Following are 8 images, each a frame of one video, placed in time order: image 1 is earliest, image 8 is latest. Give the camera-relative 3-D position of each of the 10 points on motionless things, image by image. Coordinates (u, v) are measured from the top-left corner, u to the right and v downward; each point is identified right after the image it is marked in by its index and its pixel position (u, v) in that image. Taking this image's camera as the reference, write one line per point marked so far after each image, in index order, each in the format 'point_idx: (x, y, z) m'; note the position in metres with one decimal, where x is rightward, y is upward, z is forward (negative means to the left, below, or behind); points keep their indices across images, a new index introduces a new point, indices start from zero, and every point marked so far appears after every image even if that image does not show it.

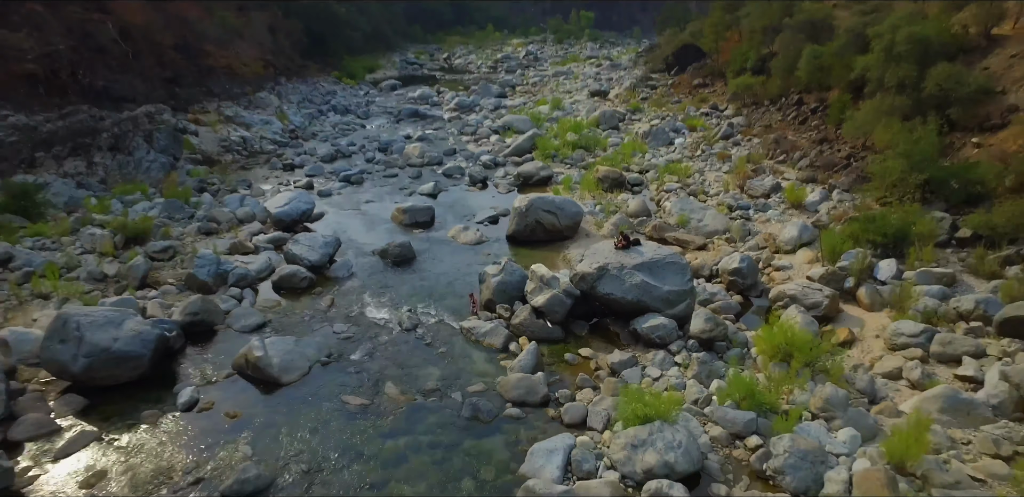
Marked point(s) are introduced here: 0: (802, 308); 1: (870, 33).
0: (+2.6, -0.5, +6.3) m
1: (+5.7, +3.5, +11.3) m
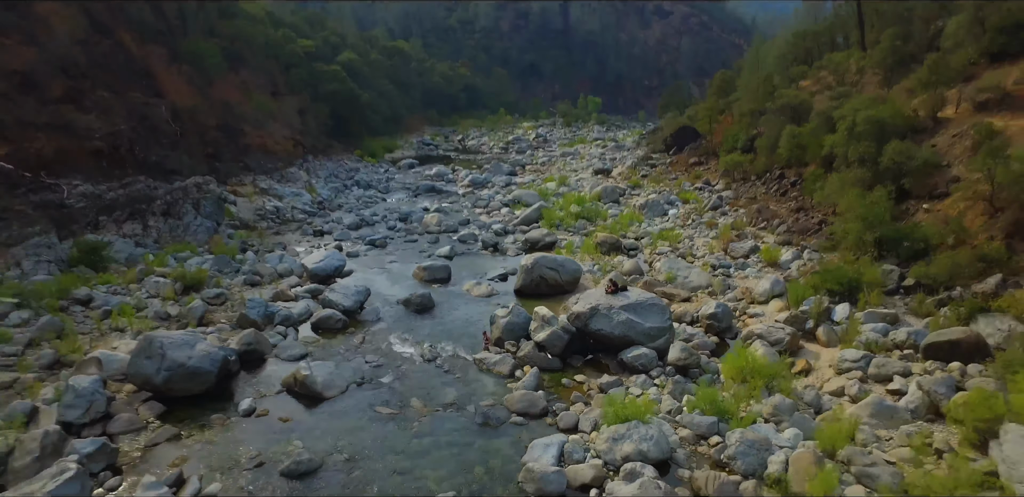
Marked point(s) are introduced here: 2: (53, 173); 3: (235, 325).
0: (+2.7, -1.0, +7.4) m
1: (+5.9, +2.4, +12.8) m
2: (-8.9, +1.5, +13.7) m
3: (-3.3, -0.8, +8.5) m
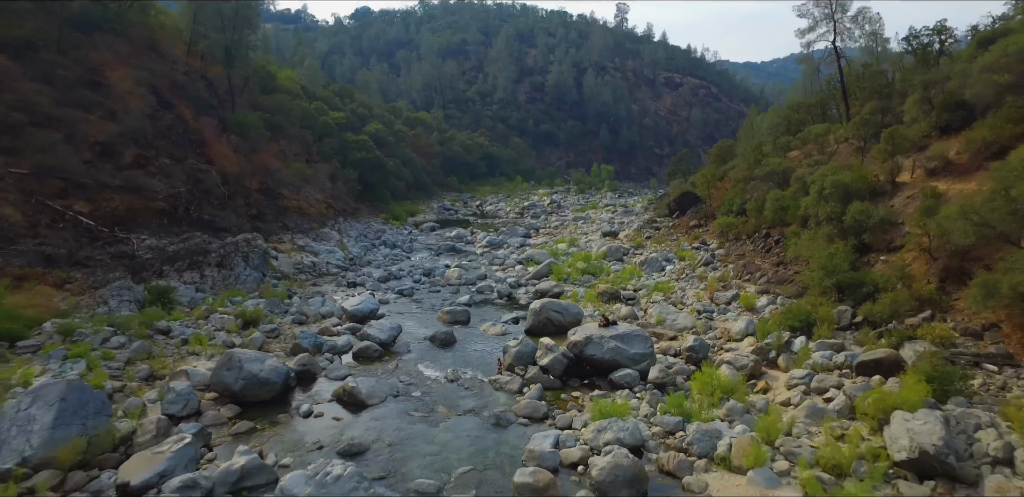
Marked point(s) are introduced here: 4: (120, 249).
0: (+2.8, -1.5, +9.0) m
1: (+6.2, +1.4, +14.6) m
2: (-8.6, +0.4, +15.7) m
3: (-3.1, -1.4, +10.2) m
4: (-8.0, 0.0, +14.2) m
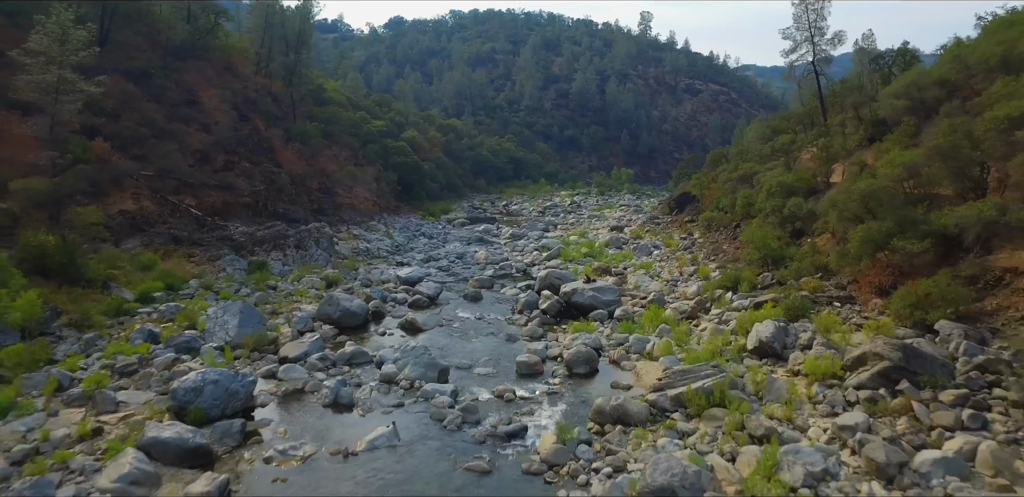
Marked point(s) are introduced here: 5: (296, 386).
0: (+3.0, -1.1, +12.8) m
1: (+6.6, +1.7, +18.3) m
2: (-8.2, +0.9, +20.0) m
3: (-2.9, -0.9, +14.3) m
4: (-7.6, +0.4, +18.5) m
5: (-2.6, -1.6, +8.6) m
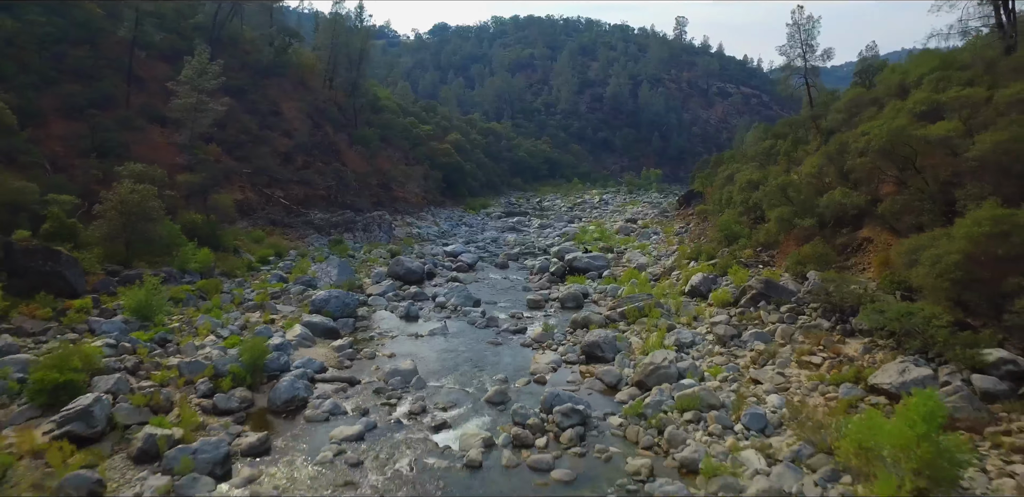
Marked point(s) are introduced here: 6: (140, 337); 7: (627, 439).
0: (+3.4, -0.6, +17.2) m
1: (+7.3, +2.2, +22.5) m
2: (-7.3, +1.5, +25.0) m
3: (-2.4, -0.4, +19.0) m
4: (-6.8, +1.0, +23.5) m
5: (-2.4, -1.0, +13.4) m
6: (-4.9, -1.2, +9.4) m
7: (+1.1, -1.8, +7.0) m
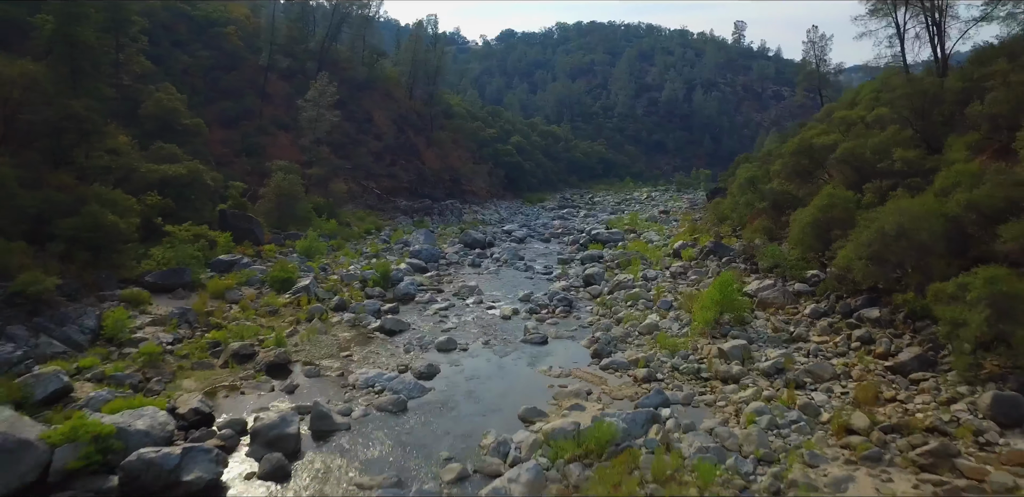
0: (+4.6, +0.1, +22.6) m
1: (+9.0, +2.8, +27.5) m
2: (-5.3, +2.3, +31.4) m
3: (-1.0, +0.4, +24.9) m
4: (-5.0, +1.8, +29.8) m
5: (-1.5, -0.2, +19.3) m
6: (-4.4, -0.3, +15.6) m
7: (+1.4, -1.1, +12.7) m
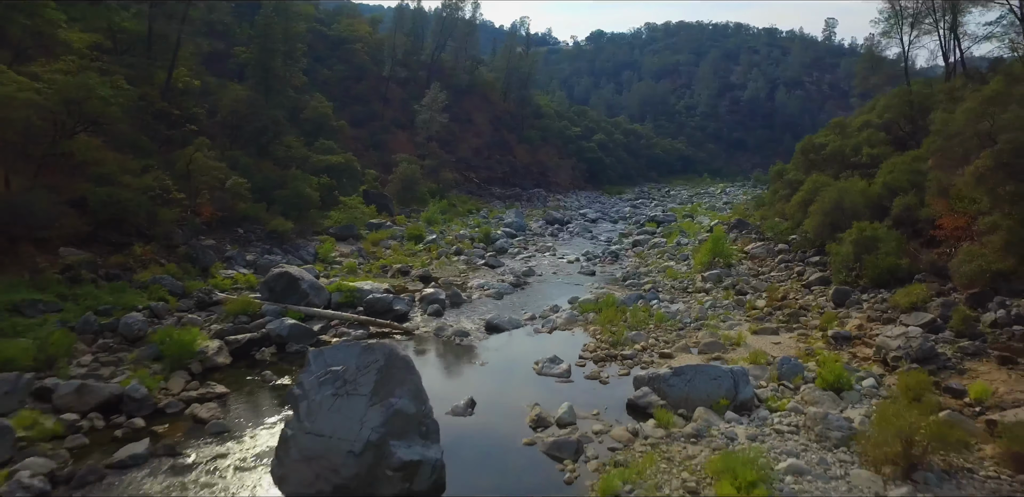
0: (+7.4, +0.9, +27.3) m
1: (+12.5, +3.5, +31.6) m
2: (-1.3, +3.3, +37.2) m
3: (+2.2, +1.3, +30.3) m
4: (-1.1, +2.9, +35.6) m
5: (+0.9, +0.6, +24.8) m
6: (-2.4, +0.6, +21.5) m
7: (+3.0, -0.3, +17.8) m
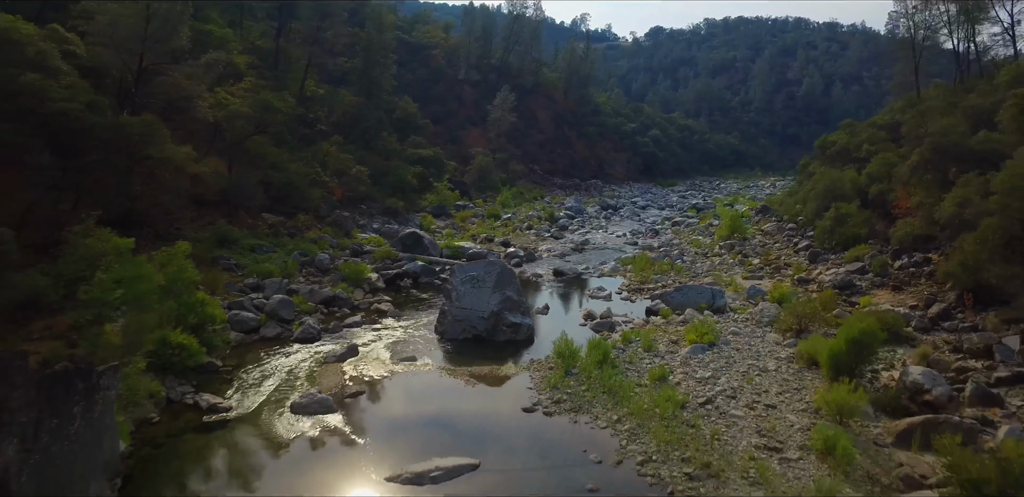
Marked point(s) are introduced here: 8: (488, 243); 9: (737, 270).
0: (+10.0, +1.6, +31.1) m
1: (+15.5, +4.2, +34.9) m
2: (+2.2, +4.3, +41.6) m
3: (+5.0, +2.1, +34.5) m
4: (+2.2, +3.8, +40.0) m
5: (+3.4, +1.4, +29.1) m
6: (-0.2, +1.4, +26.1) m
7: (+4.9, +0.4, +22.0) m
8: (-0.7, +0.1, +19.3) m
9: (+4.9, -0.5, +15.3) m
